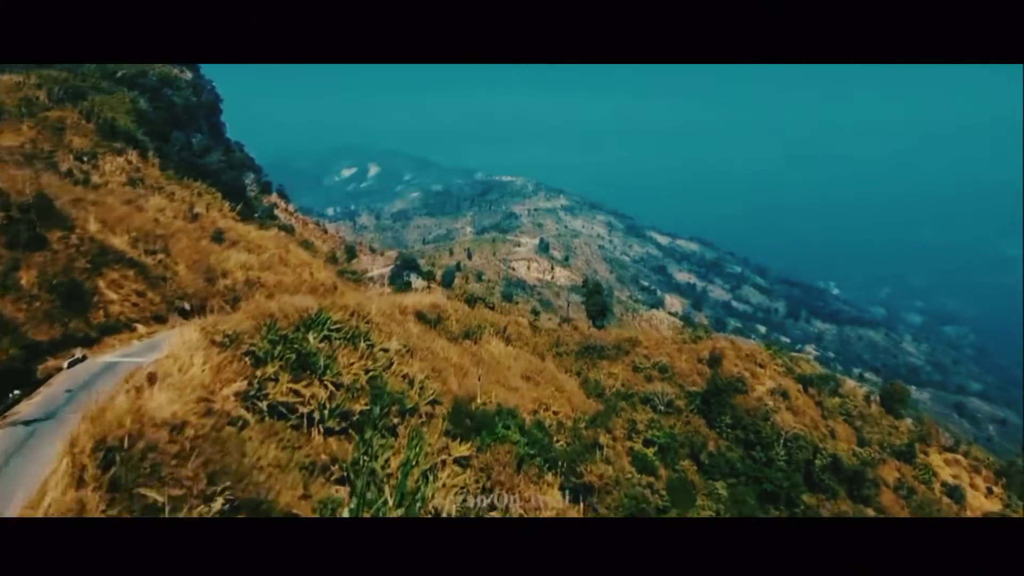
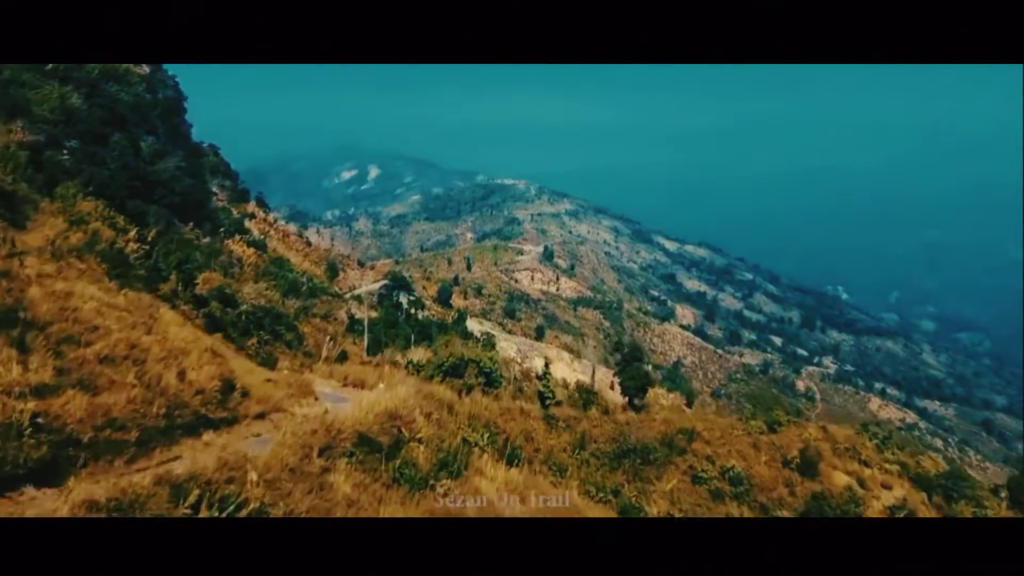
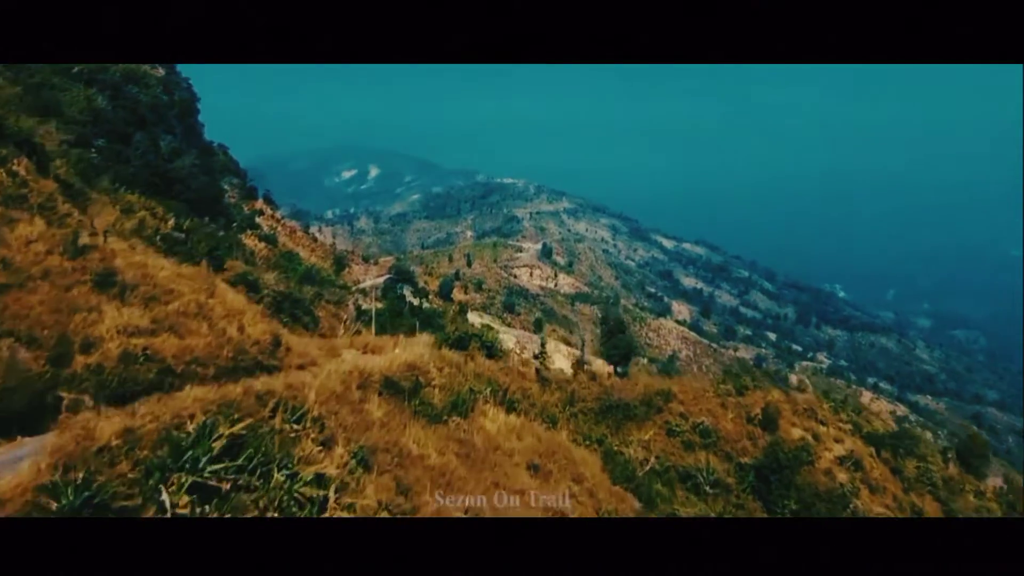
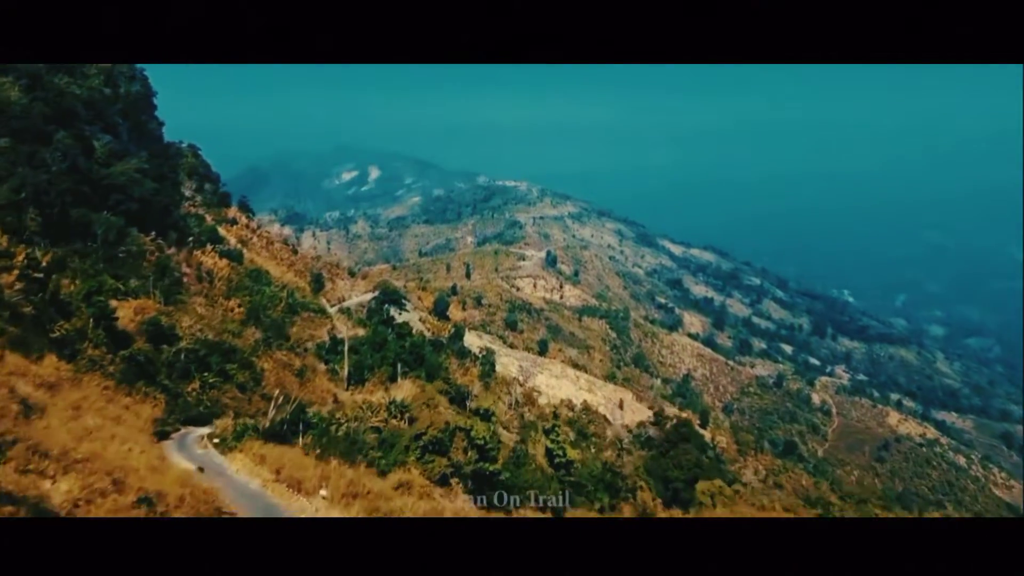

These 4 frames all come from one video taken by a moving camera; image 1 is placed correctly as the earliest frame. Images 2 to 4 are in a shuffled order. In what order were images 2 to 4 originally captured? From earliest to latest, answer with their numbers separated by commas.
3, 2, 4
